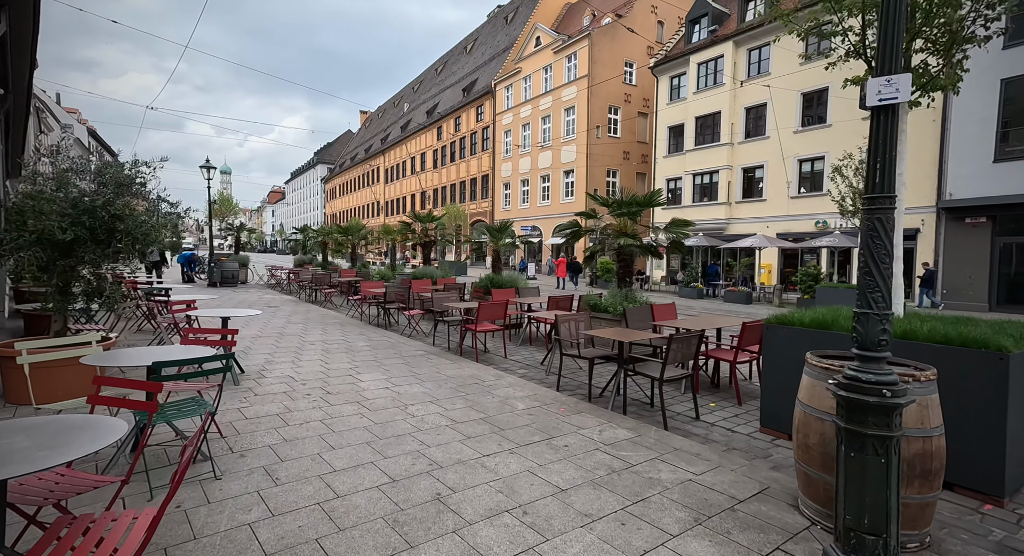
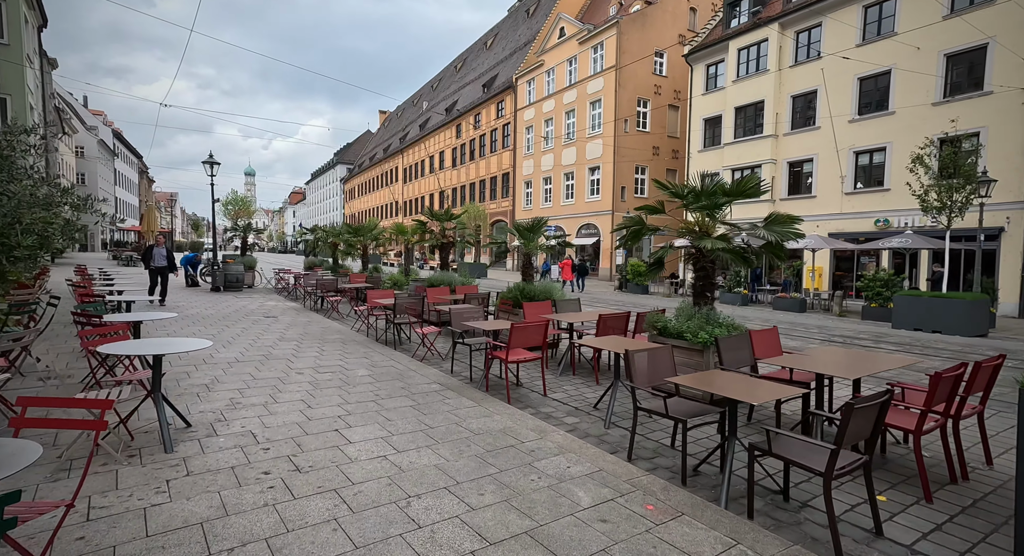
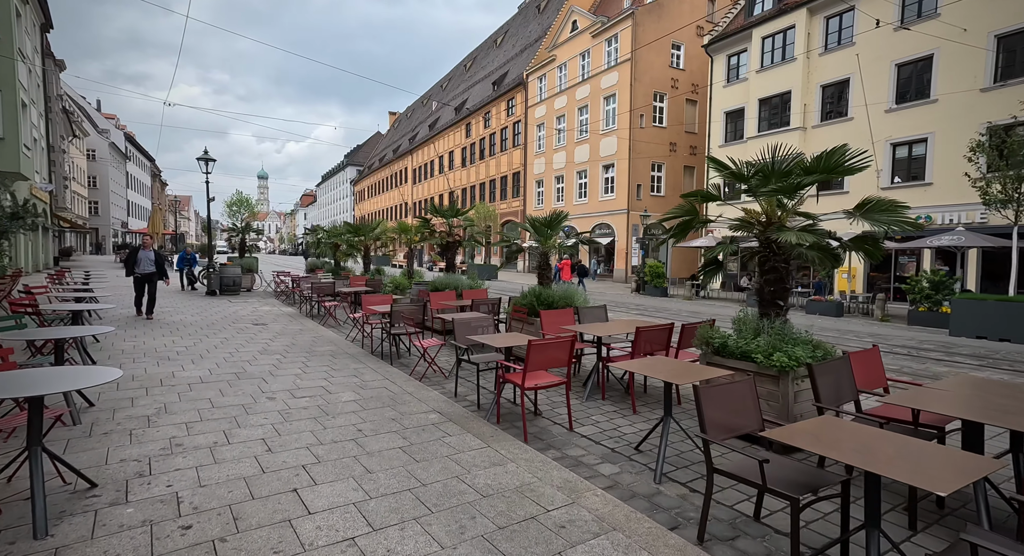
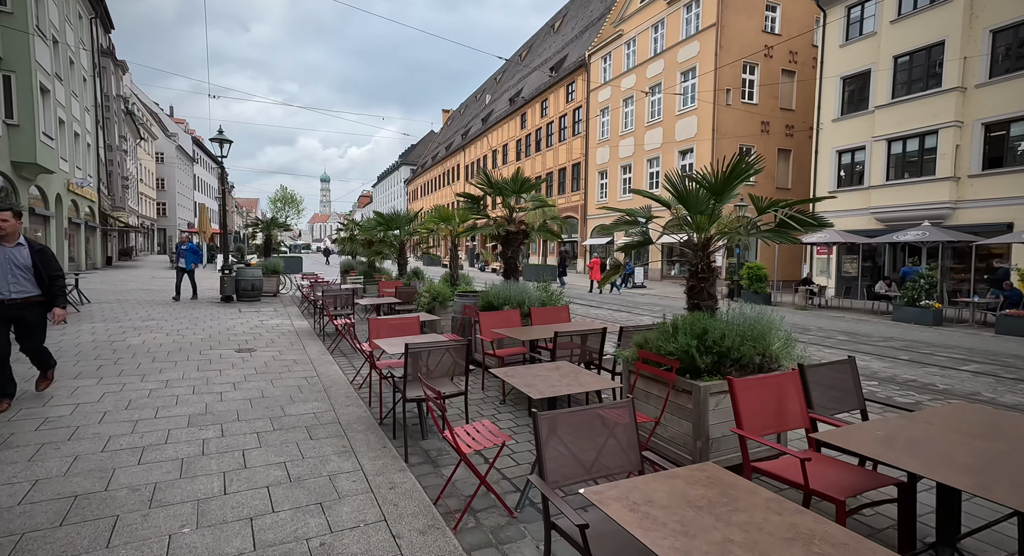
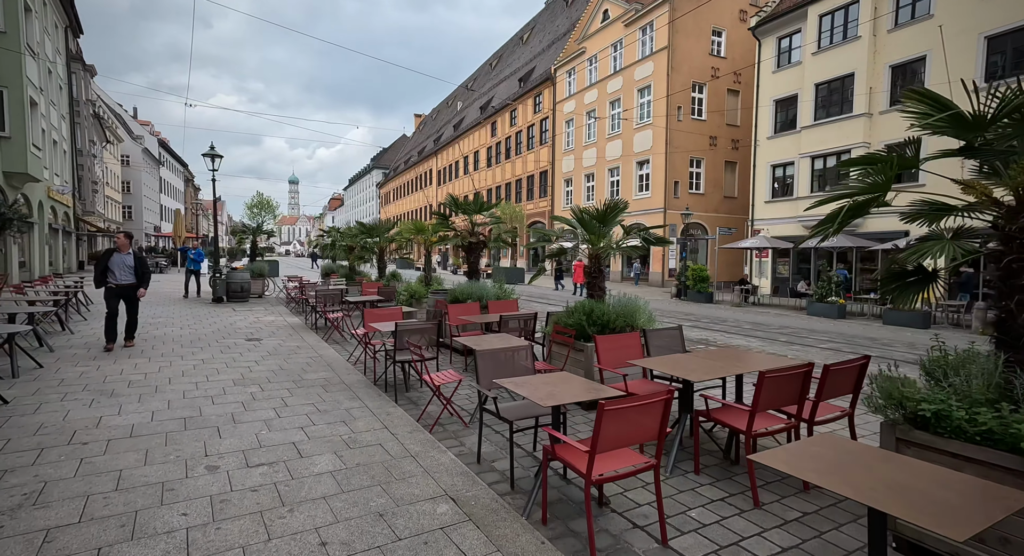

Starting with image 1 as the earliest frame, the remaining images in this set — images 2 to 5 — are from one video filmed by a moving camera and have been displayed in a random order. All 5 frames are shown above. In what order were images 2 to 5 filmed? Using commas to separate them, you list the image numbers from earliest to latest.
2, 3, 5, 4
